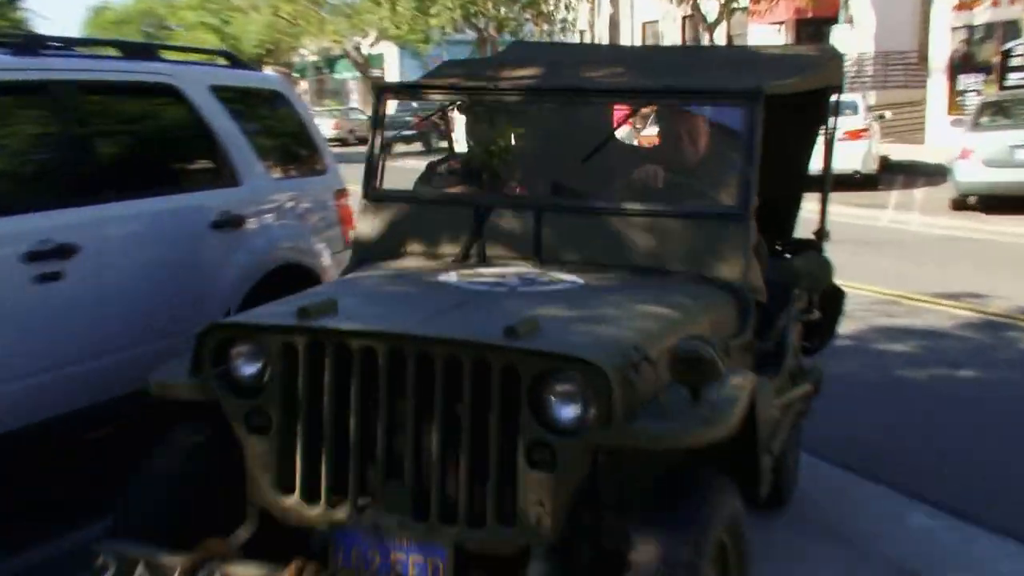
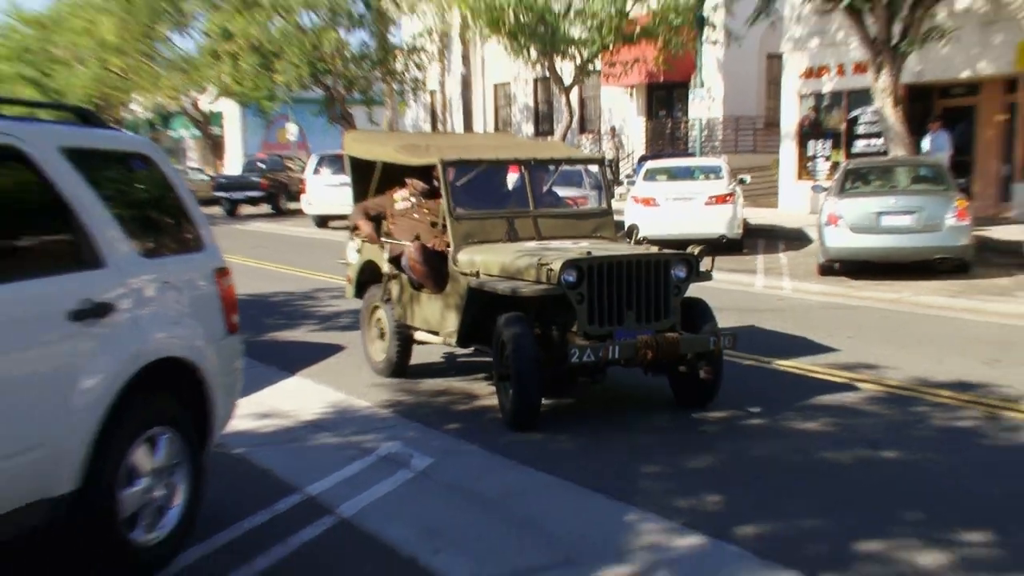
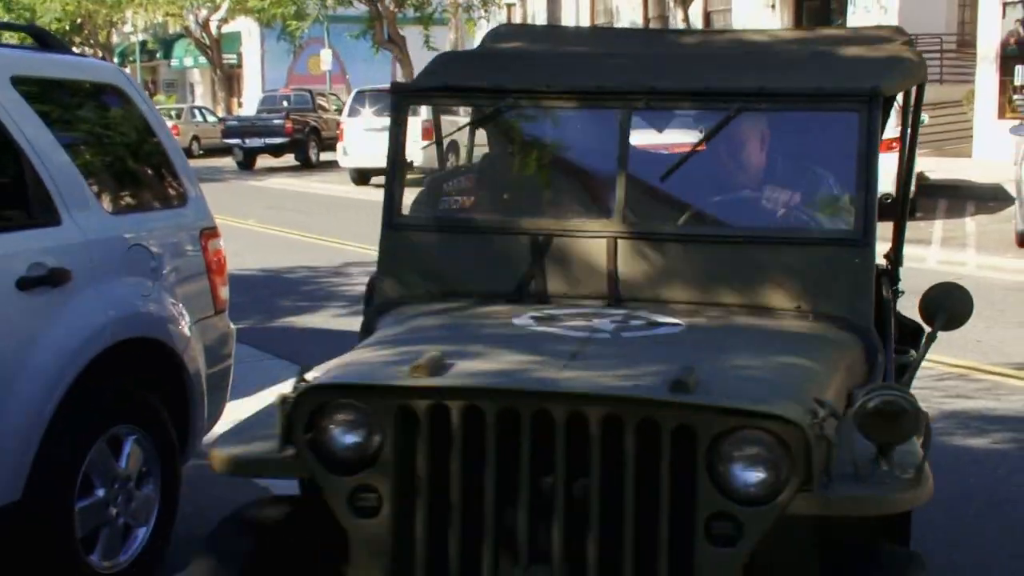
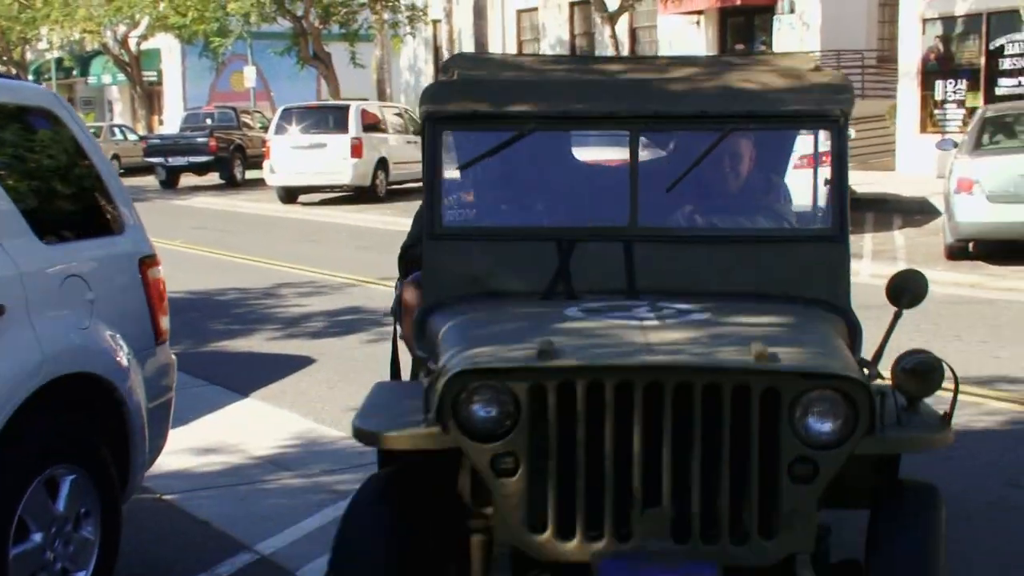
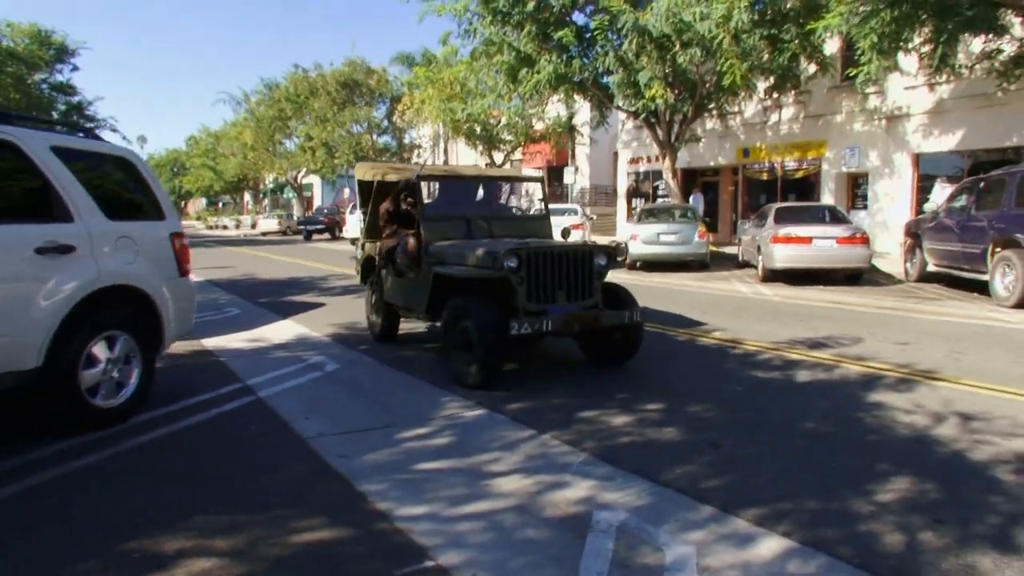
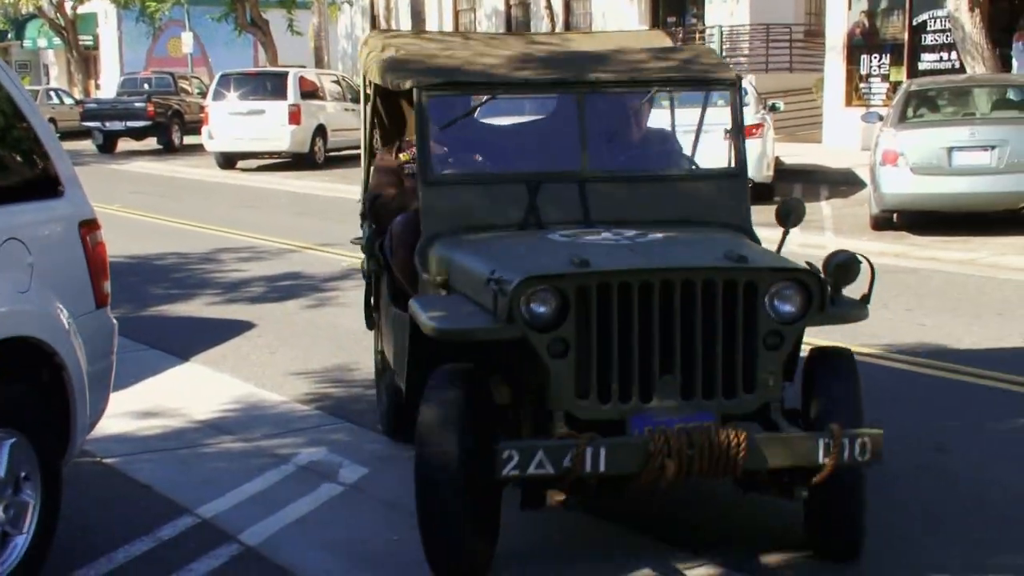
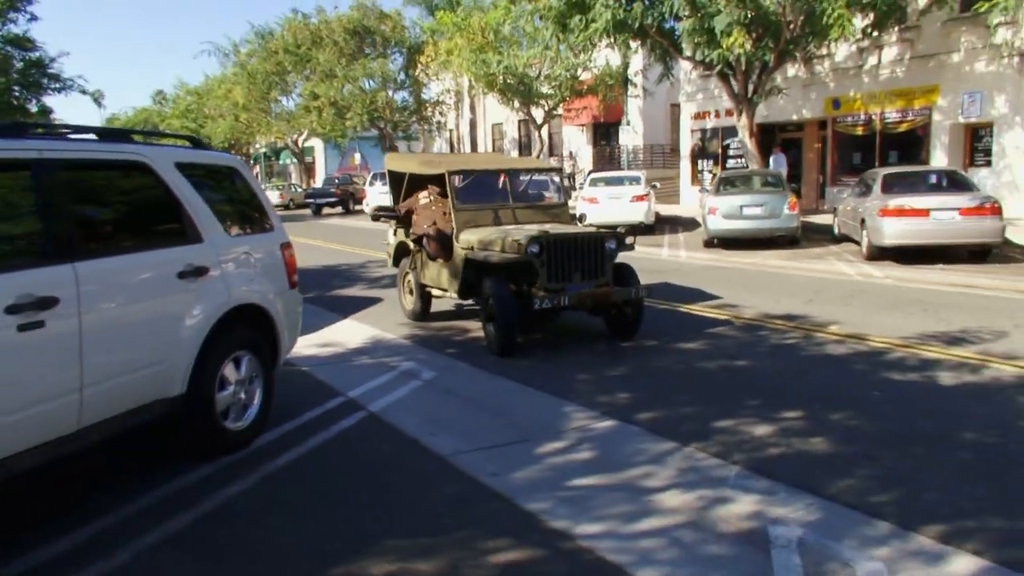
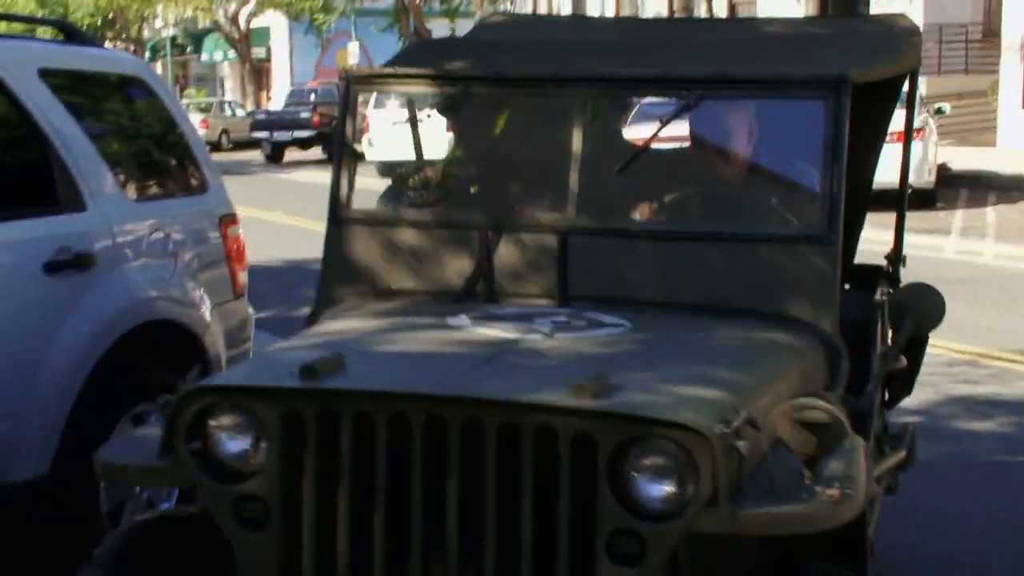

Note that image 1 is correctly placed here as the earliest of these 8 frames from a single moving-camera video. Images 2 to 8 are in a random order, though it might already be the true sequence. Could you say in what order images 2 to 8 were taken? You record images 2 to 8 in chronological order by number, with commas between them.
8, 3, 4, 6, 2, 7, 5
